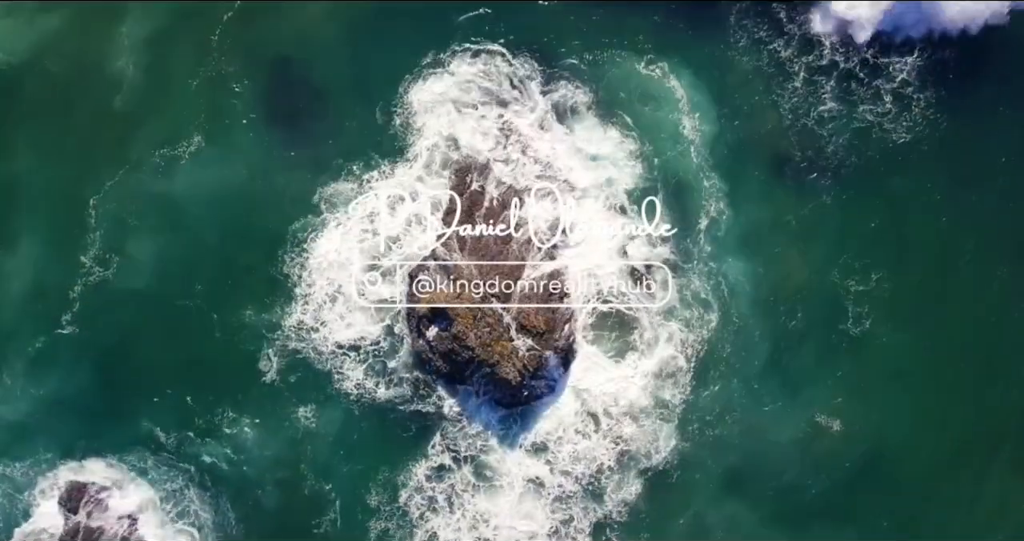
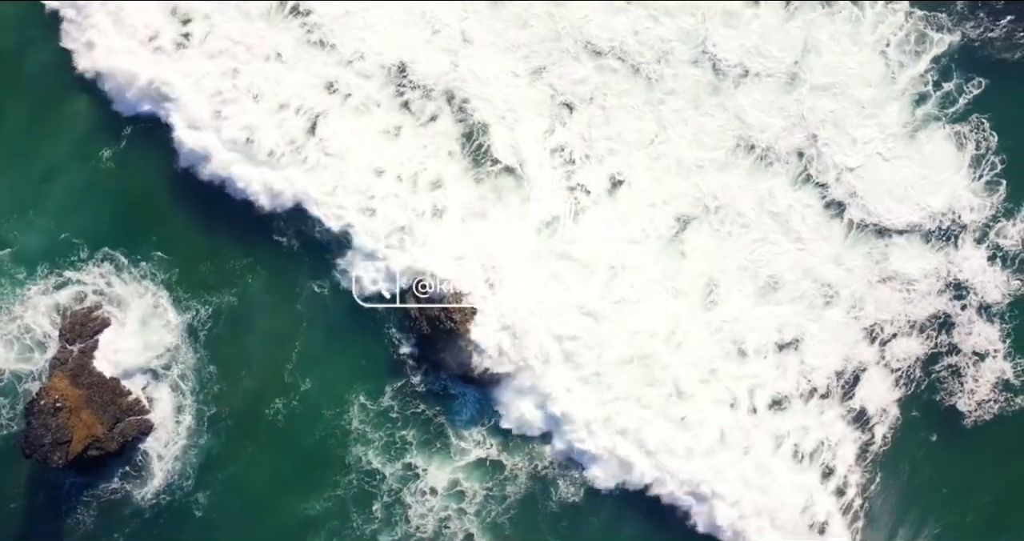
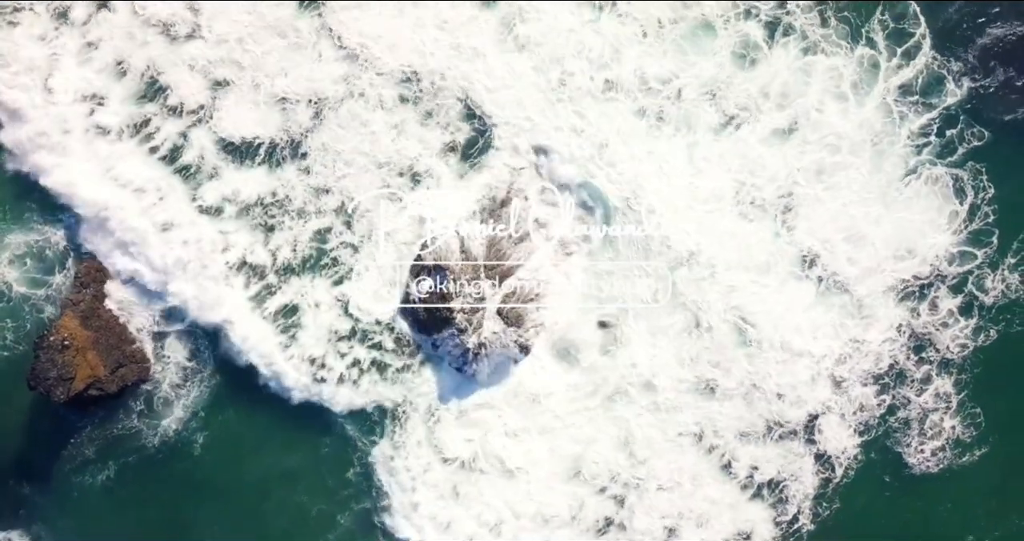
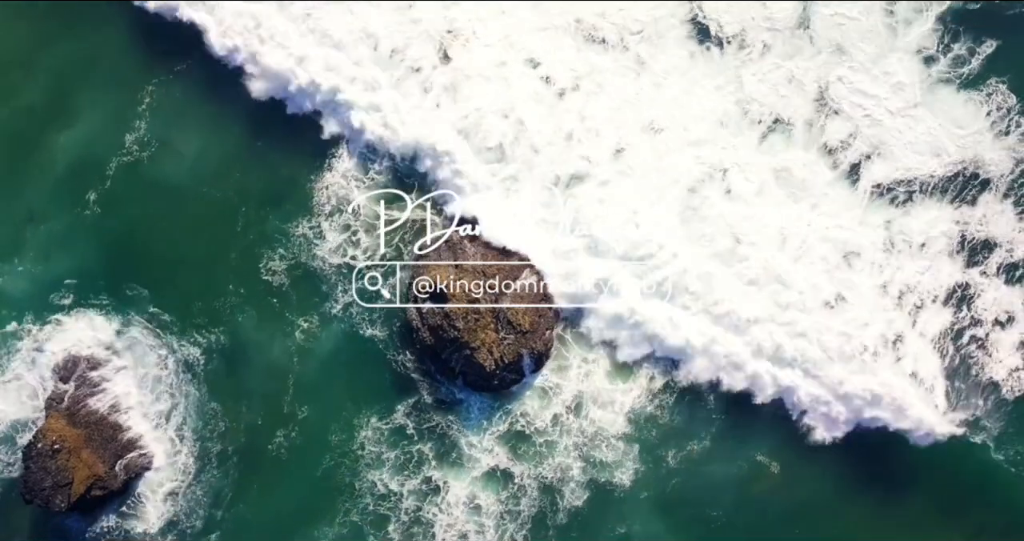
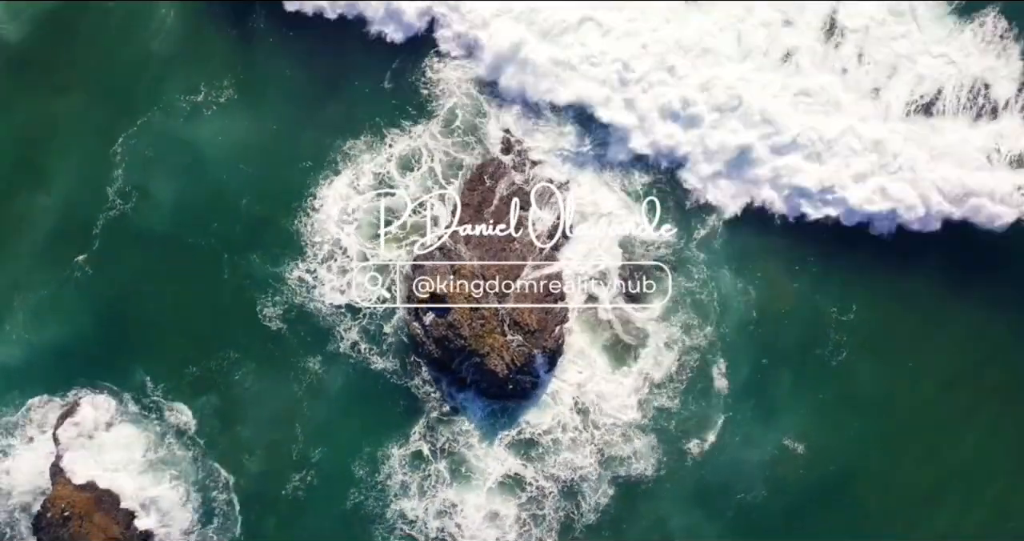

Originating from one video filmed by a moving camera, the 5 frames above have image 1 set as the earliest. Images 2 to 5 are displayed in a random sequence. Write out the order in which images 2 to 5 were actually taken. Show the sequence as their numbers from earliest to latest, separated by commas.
5, 4, 2, 3
